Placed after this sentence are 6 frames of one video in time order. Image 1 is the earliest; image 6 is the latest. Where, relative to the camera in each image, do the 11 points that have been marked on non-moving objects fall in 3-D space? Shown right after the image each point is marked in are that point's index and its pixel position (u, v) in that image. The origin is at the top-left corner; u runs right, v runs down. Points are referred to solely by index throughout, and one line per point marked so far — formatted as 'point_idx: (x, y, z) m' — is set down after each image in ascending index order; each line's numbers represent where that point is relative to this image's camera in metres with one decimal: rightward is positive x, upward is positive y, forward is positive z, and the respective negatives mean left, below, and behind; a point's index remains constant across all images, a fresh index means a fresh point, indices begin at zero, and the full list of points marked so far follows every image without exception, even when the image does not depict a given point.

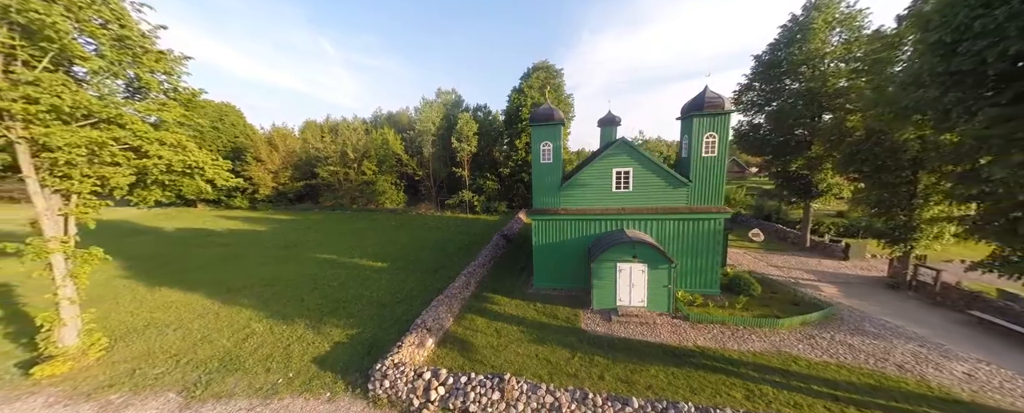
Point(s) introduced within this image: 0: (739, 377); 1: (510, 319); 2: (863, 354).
0: (+5.5, -4.1, +7.3) m
1: (-0.1, -3.8, +10.3) m
2: (+9.3, -3.9, +8.0) m
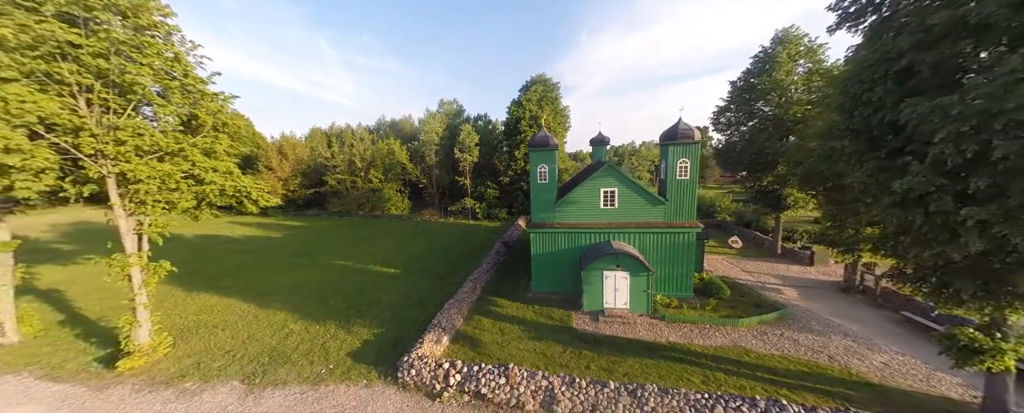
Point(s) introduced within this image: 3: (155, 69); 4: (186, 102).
0: (+5.5, -4.7, +9.0) m
1: (0.0, -4.5, +11.9) m
2: (+9.4, -4.5, +9.7) m
3: (-10.7, +4.1, +9.1) m
4: (-10.7, +3.6, +10.0) m
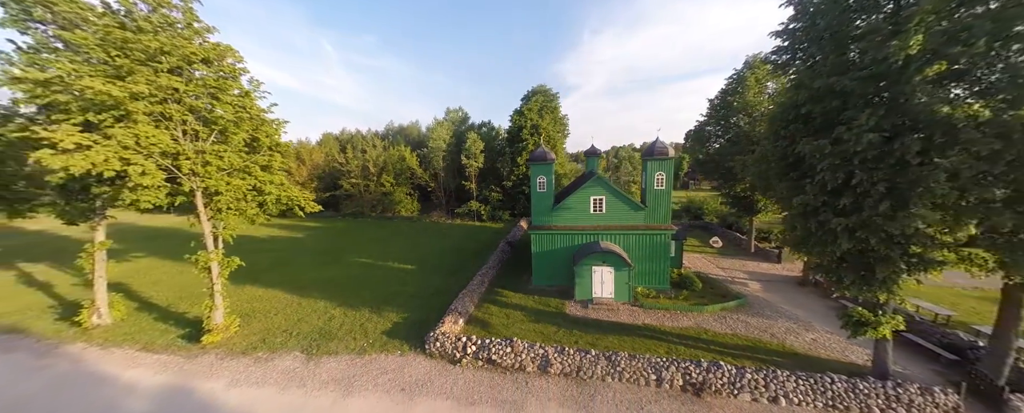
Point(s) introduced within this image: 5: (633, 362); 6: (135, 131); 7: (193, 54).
0: (+5.7, -5.0, +11.2) m
1: (+0.1, -4.7, +14.2) m
2: (+9.5, -4.8, +12.0) m
3: (-10.6, +3.9, +11.4) m
4: (-10.6, +3.3, +12.4) m
5: (+3.9, -5.0, +9.7) m
6: (-11.7, +2.3, +9.6) m
7: (-10.8, +5.2, +10.3) m
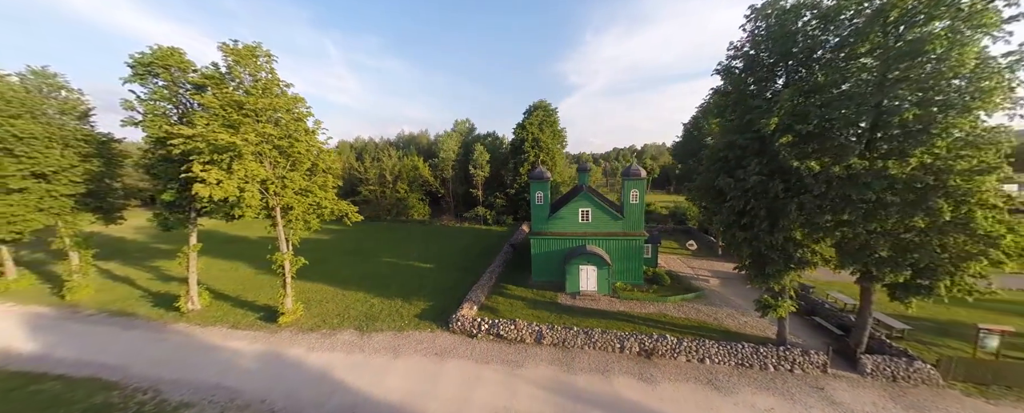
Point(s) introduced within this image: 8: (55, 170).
0: (+5.8, -5.6, +14.7) m
1: (+0.3, -5.4, +17.7) m
2: (+9.7, -5.4, +15.4) m
3: (-10.4, +3.3, +15.0) m
4: (-10.4, +2.7, +16.0) m
5: (+4.0, -5.6, +13.2) m
6: (-11.6, +1.7, +13.2) m
7: (-10.7, +4.6, +13.9) m
8: (-26.3, +2.1, +17.4) m
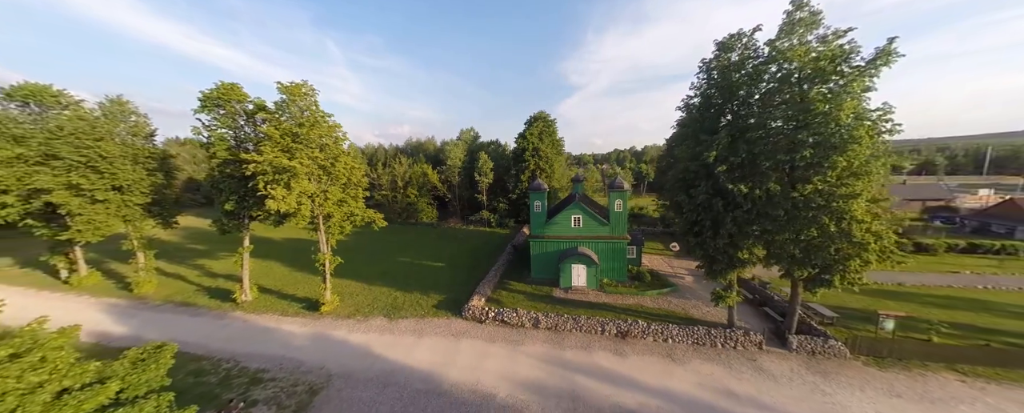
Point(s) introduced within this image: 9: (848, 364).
0: (+5.9, -6.1, +17.8) m
1: (+0.5, -5.9, +20.8) m
2: (+9.8, -6.0, +18.4) m
3: (-10.3, +2.7, +18.2) m
4: (-10.3, +2.2, +19.1) m
5: (+4.1, -6.1, +16.2) m
6: (-11.5, +1.2, +16.3) m
7: (-10.6, +4.1, +17.0) m
8: (-26.2, +1.6, +20.6) m
9: (+14.7, -6.9, +13.2) m
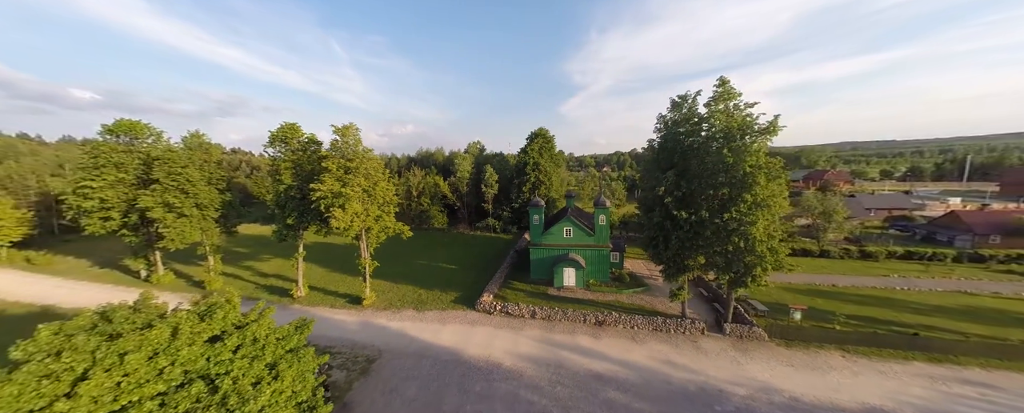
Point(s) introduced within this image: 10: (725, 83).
0: (+6.1, -7.3, +22.4) m
1: (+0.7, -7.1, +25.5) m
2: (+10.0, -7.2, +23.0) m
3: (-10.1, +1.6, +23.0) m
4: (-10.0, +1.0, +23.9) m
5: (+4.3, -7.3, +20.9) m
6: (-11.3, 0.0, +21.1) m
7: (-10.3, +2.9, +21.8) m
8: (-25.9, +0.5, +25.5) m
9: (+14.9, -8.1, +17.8) m
10: (+11.8, +6.8, +16.6) m
